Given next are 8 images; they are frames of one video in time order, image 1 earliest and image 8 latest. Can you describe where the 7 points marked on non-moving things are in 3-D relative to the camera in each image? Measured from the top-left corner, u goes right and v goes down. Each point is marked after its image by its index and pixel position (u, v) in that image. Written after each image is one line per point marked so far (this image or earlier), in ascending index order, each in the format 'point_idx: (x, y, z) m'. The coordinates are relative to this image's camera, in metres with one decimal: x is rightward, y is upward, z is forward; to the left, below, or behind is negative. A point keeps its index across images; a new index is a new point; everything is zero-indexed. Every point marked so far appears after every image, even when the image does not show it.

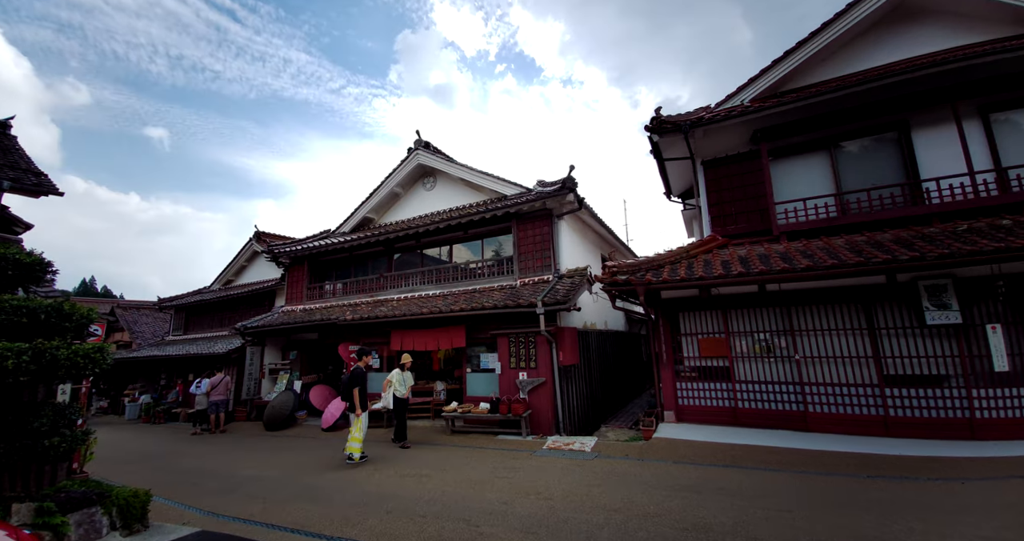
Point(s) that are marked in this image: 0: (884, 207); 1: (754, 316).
0: (+6.5, +1.1, +7.0) m
1: (+4.2, -0.7, +7.0) m
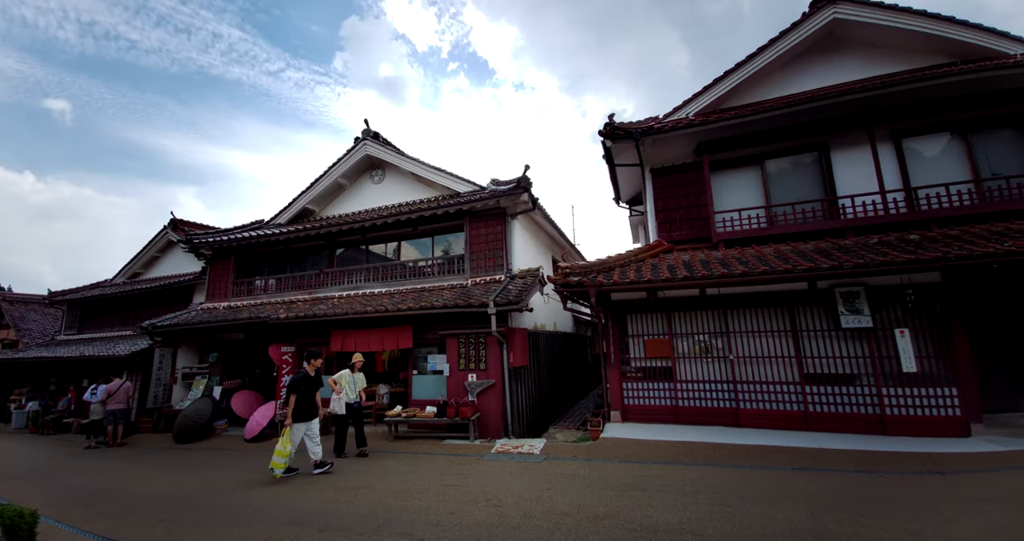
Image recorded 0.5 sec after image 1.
0: (+5.6, +1.0, +7.7) m
1: (+3.3, -0.8, +7.3) m
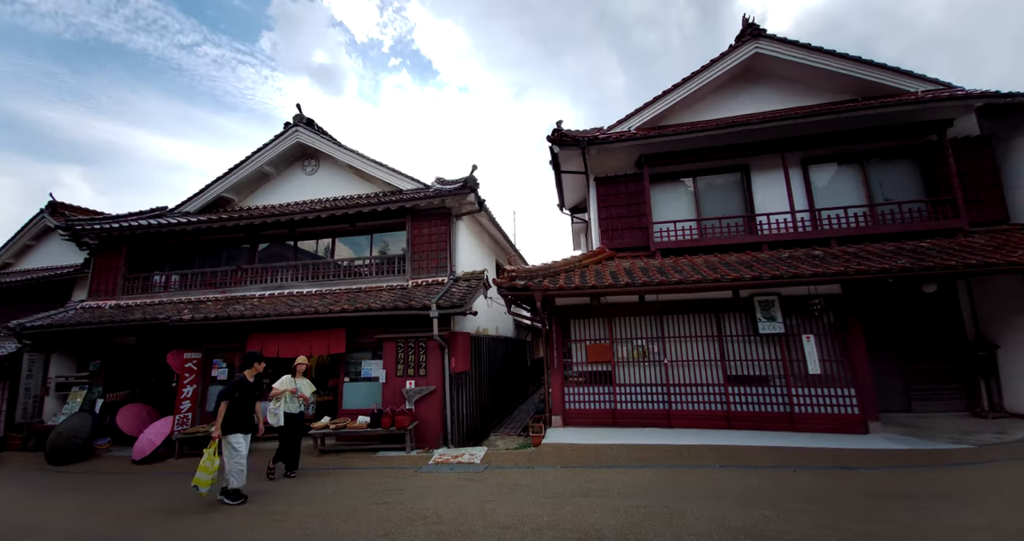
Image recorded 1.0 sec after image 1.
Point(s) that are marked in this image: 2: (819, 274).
0: (+4.6, +0.8, +8.4) m
1: (+2.3, -1.0, +7.6) m
2: (+4.7, 0.0, +6.3) m
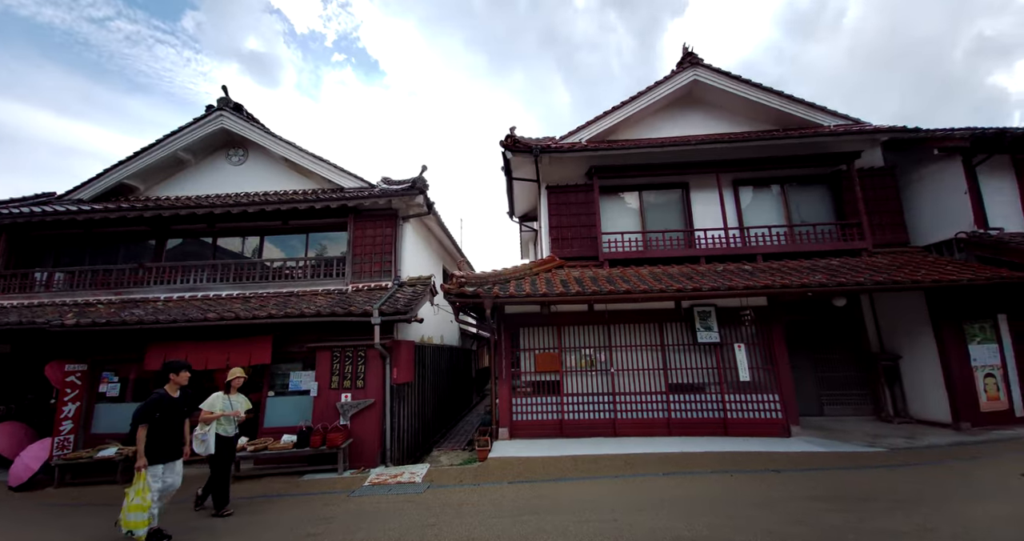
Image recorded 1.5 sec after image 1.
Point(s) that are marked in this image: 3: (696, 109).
0: (+3.5, +0.5, +8.8) m
1: (+1.3, -1.2, +7.6) m
2: (+3.9, -0.3, +6.7) m
3: (+4.8, +4.2, +10.5) m
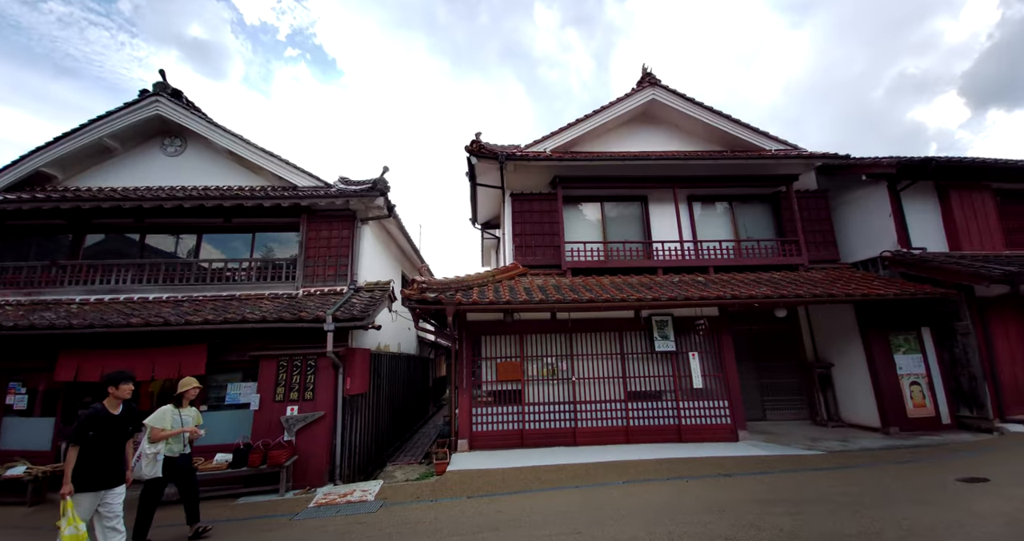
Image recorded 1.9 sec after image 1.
0: (+2.7, +0.3, +9.0) m
1: (+0.6, -1.3, +7.6) m
2: (+3.3, -0.5, +7.0) m
3: (+3.9, +3.9, +11.0) m
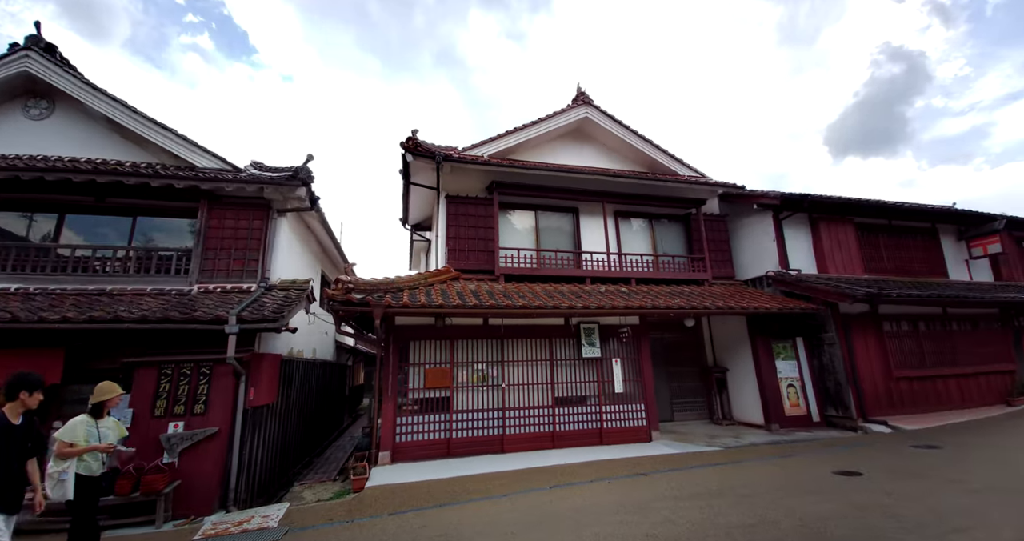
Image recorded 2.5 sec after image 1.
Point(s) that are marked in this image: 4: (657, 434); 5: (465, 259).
0: (+1.1, +0.1, +9.3) m
1: (-0.7, -1.4, +7.5) m
2: (+2.1, -0.7, +7.4) m
3: (+2.0, +3.6, +11.6) m
4: (+2.8, -3.3, +8.1) m
5: (-1.1, +0.2, +8.9) m
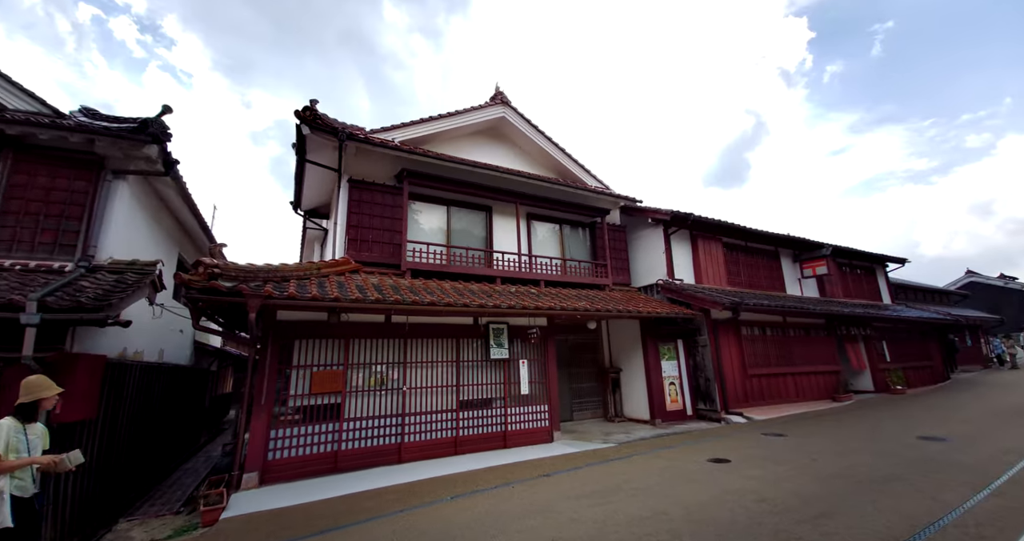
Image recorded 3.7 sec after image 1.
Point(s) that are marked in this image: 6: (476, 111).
0: (-1.0, +0.1, +9.0) m
1: (-2.3, -1.3, +6.8) m
2: (+0.4, -0.7, +7.4) m
3: (-0.4, +3.6, +11.5) m
4: (+0.9, -3.3, +8.2) m
5: (-3.0, +0.4, +8.1) m
6: (-1.0, +4.0, +10.4) m
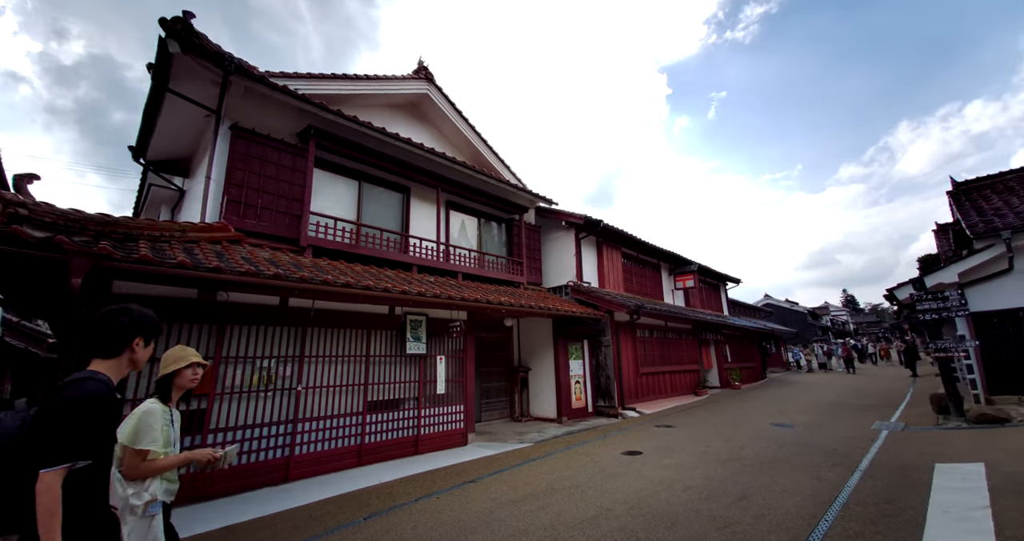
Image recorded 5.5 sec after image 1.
0: (-2.7, +0.3, +8.0) m
1: (-3.5, -0.9, +5.5) m
2: (-1.0, -0.5, +6.9) m
3: (-2.6, +3.8, +10.6) m
4: (-0.9, -3.2, +7.7) m
5: (-4.4, +0.7, +6.6) m
6: (-2.9, +4.2, +9.4) m
